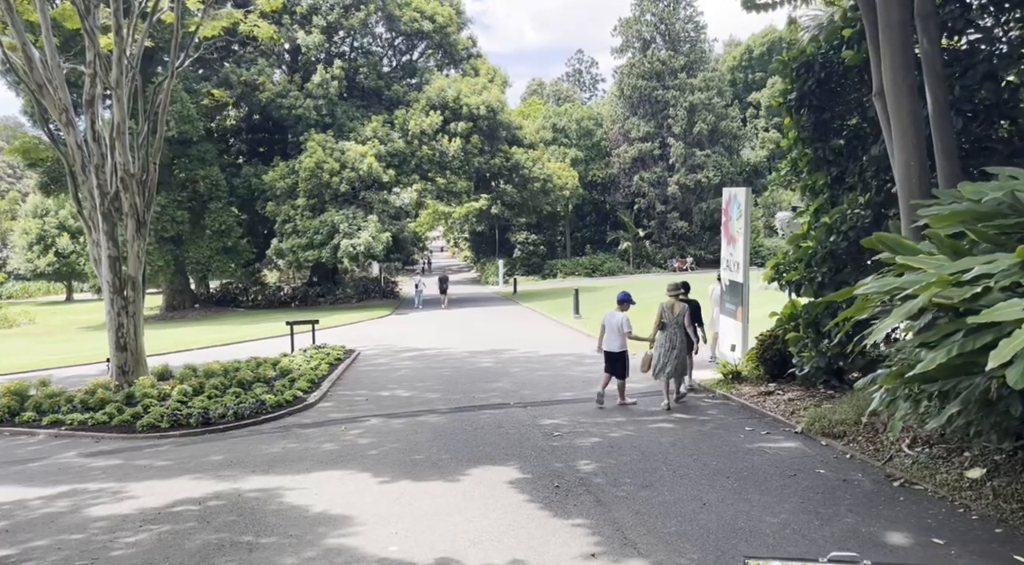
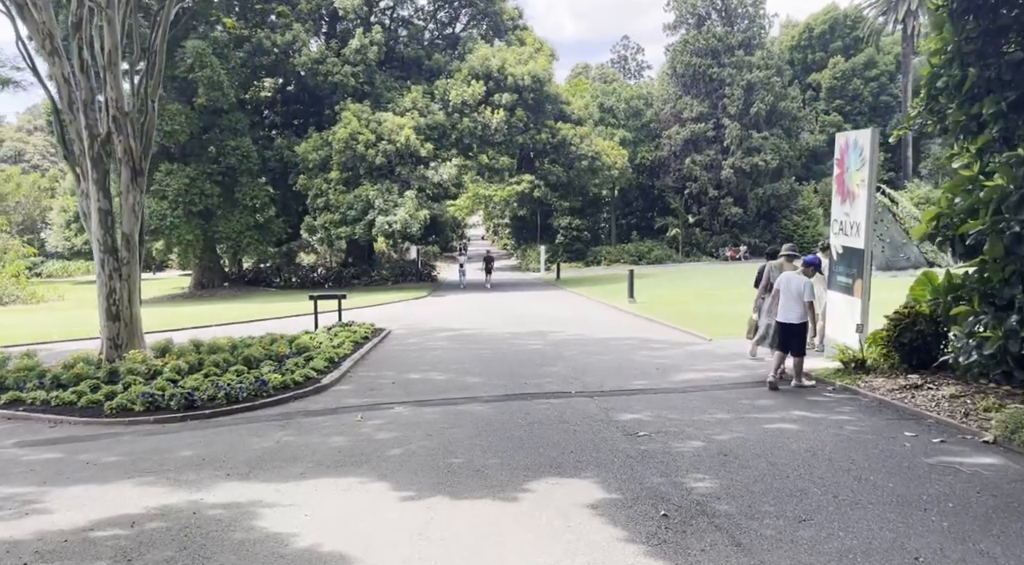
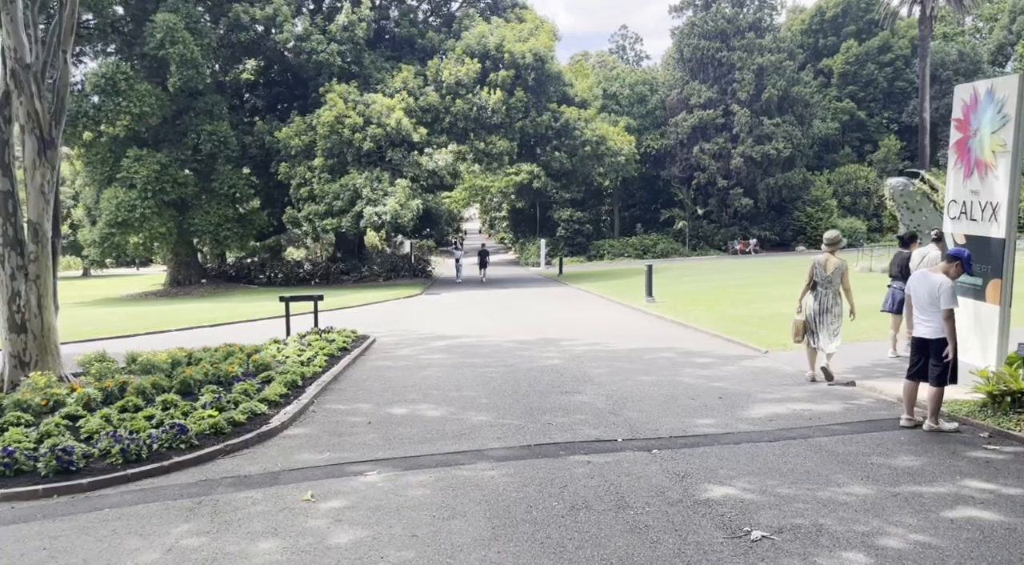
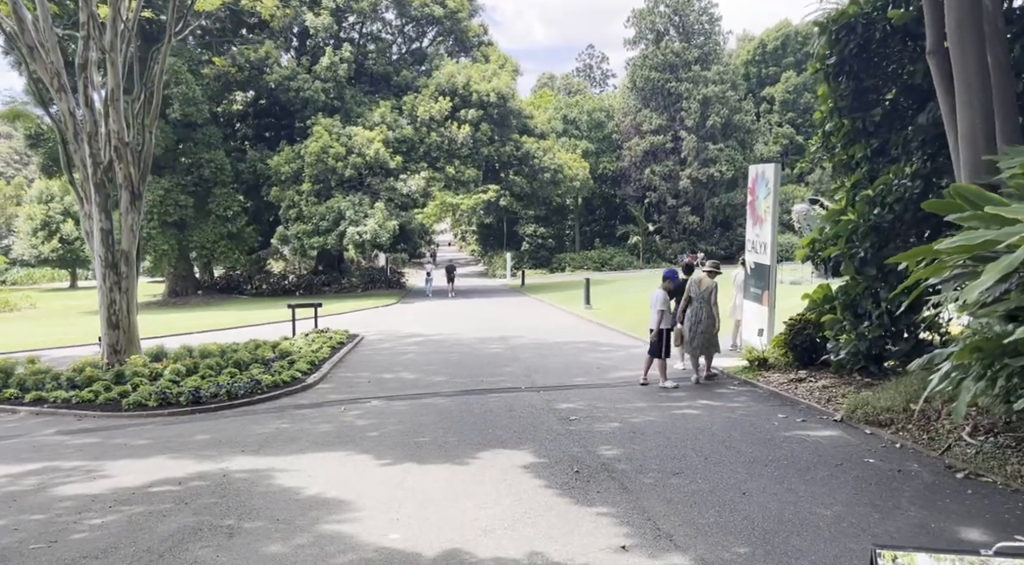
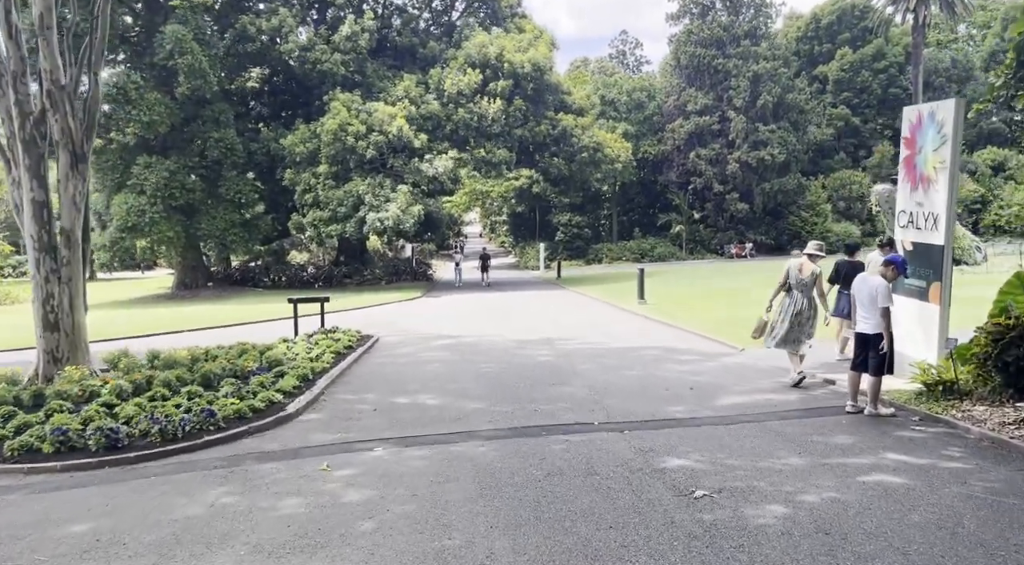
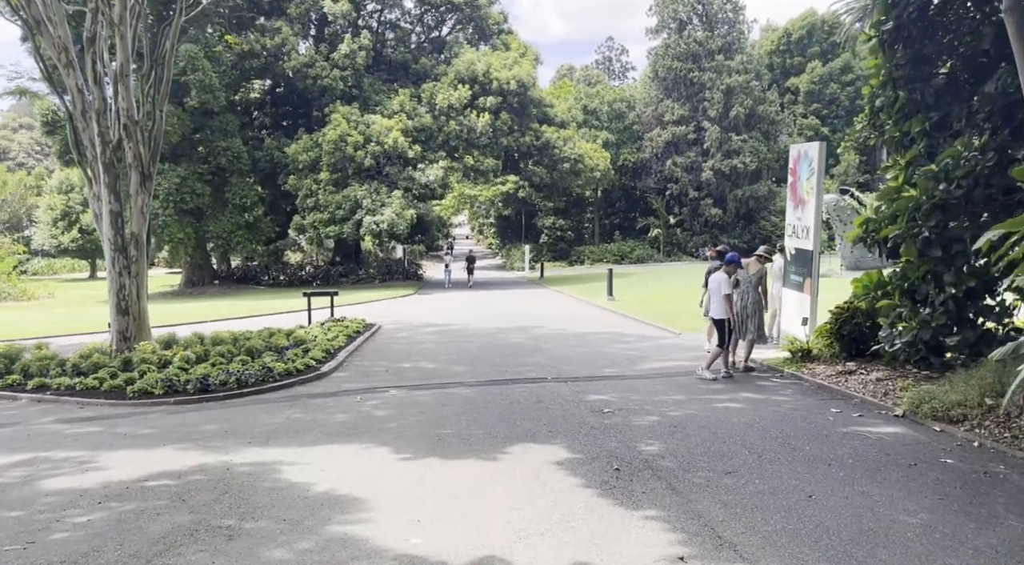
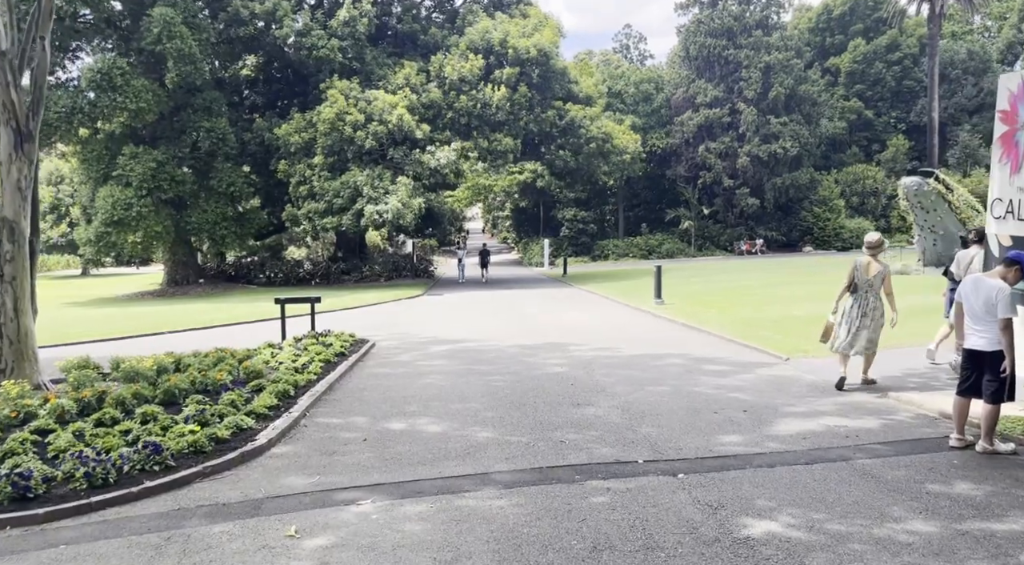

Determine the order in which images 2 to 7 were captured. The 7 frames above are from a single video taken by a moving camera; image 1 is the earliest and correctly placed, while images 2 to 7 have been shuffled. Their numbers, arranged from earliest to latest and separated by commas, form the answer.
4, 6, 2, 5, 3, 7
